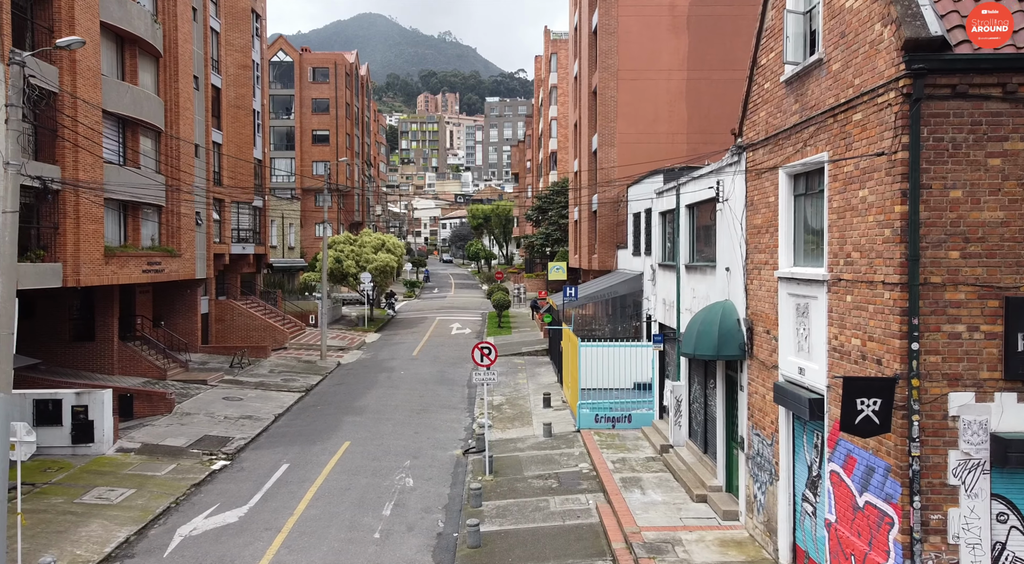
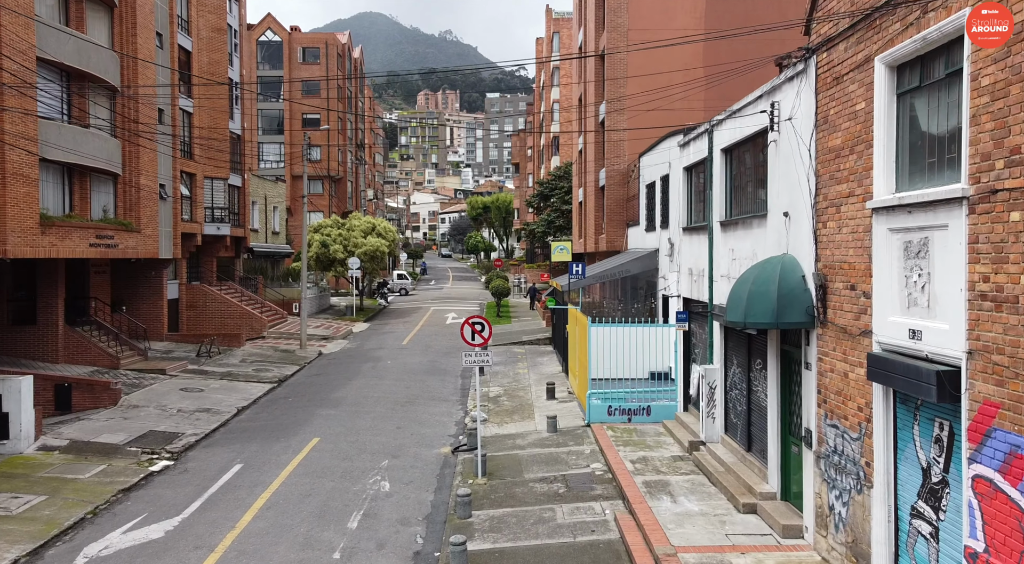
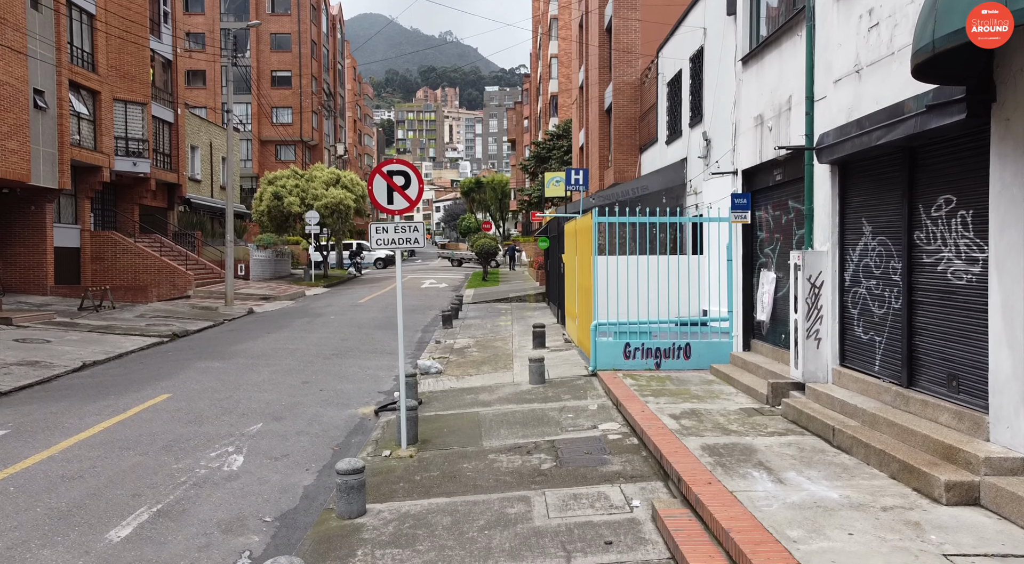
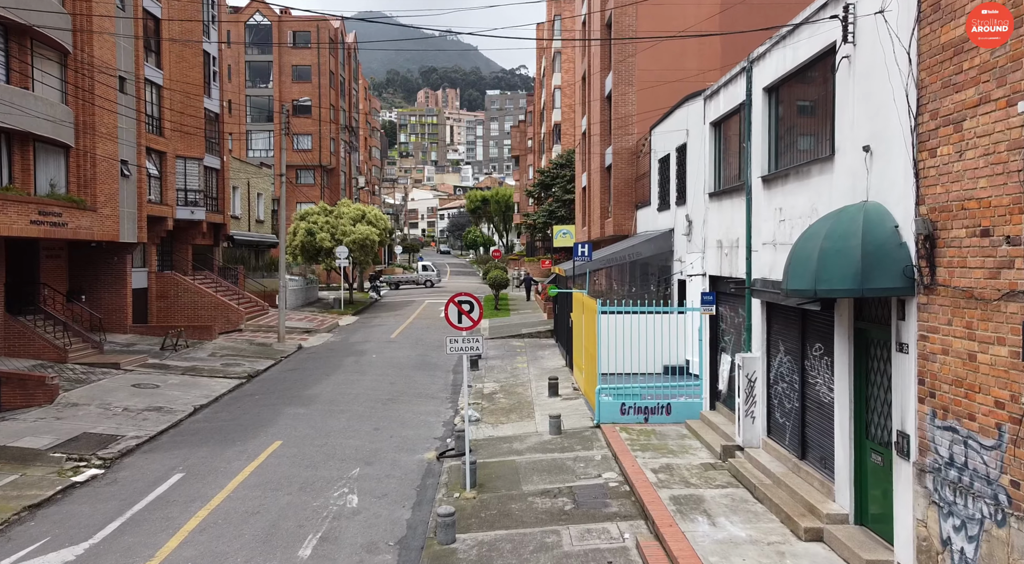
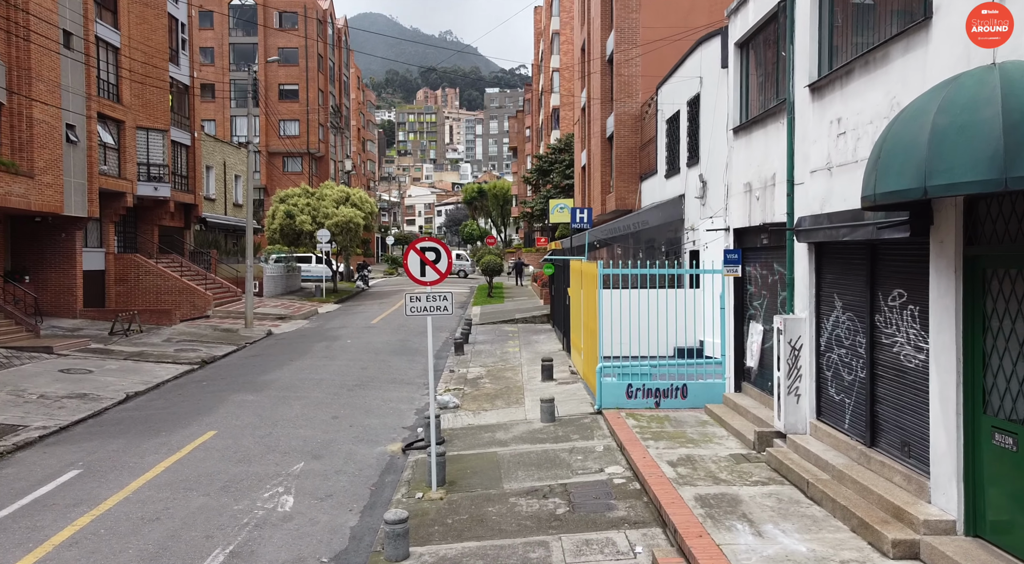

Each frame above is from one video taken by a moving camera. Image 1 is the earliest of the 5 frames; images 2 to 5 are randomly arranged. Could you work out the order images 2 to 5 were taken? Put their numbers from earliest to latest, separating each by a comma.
2, 4, 5, 3
